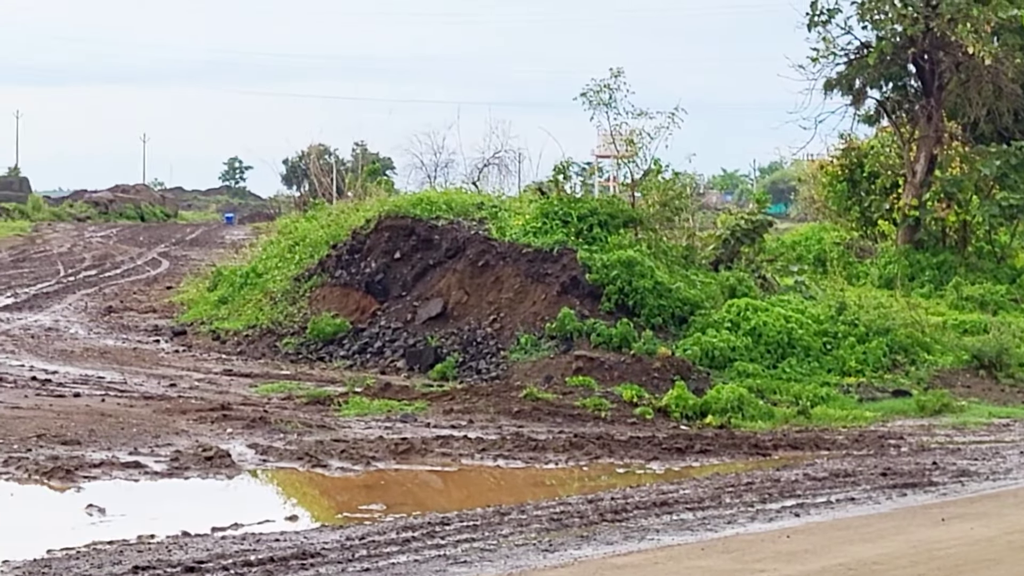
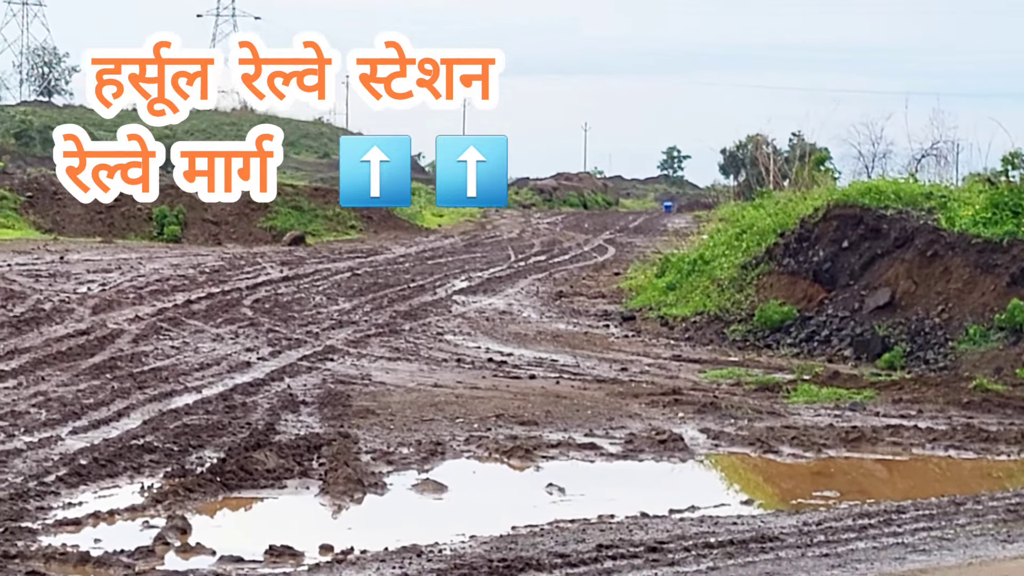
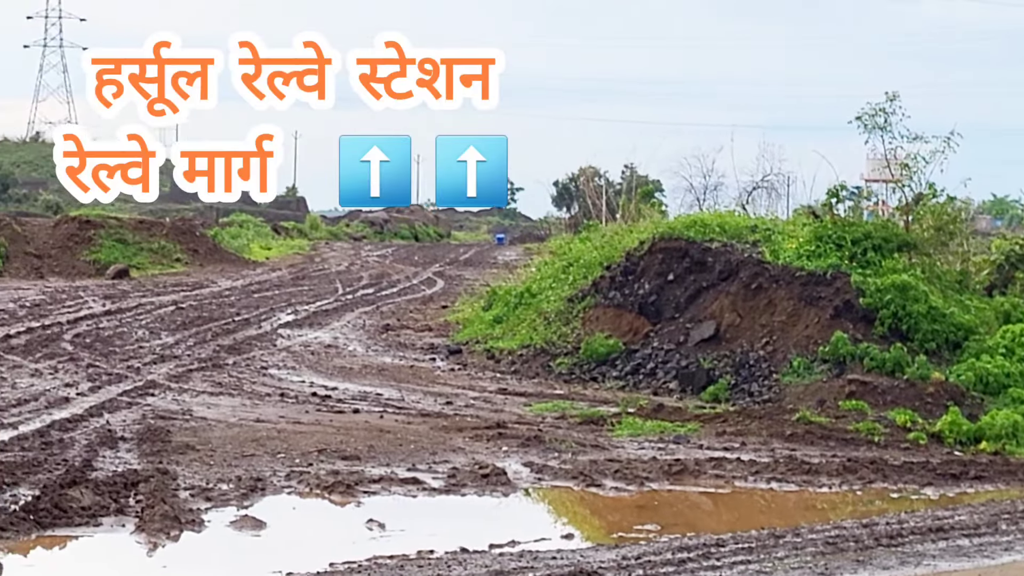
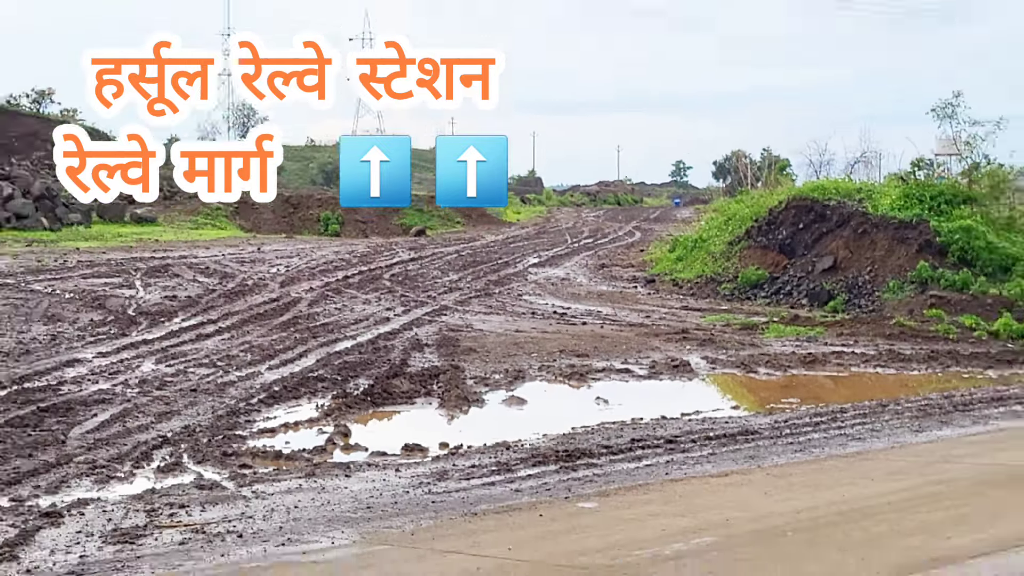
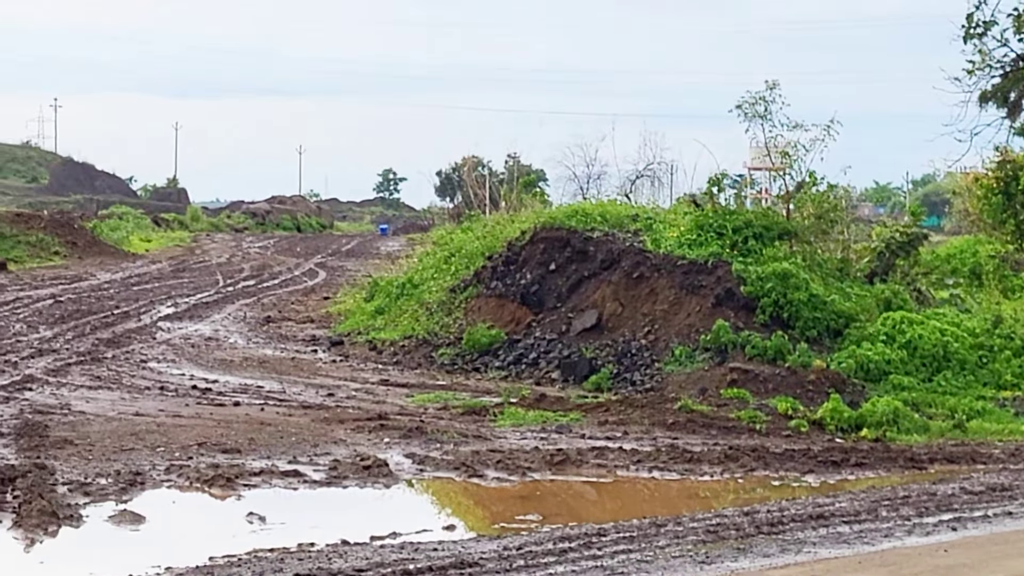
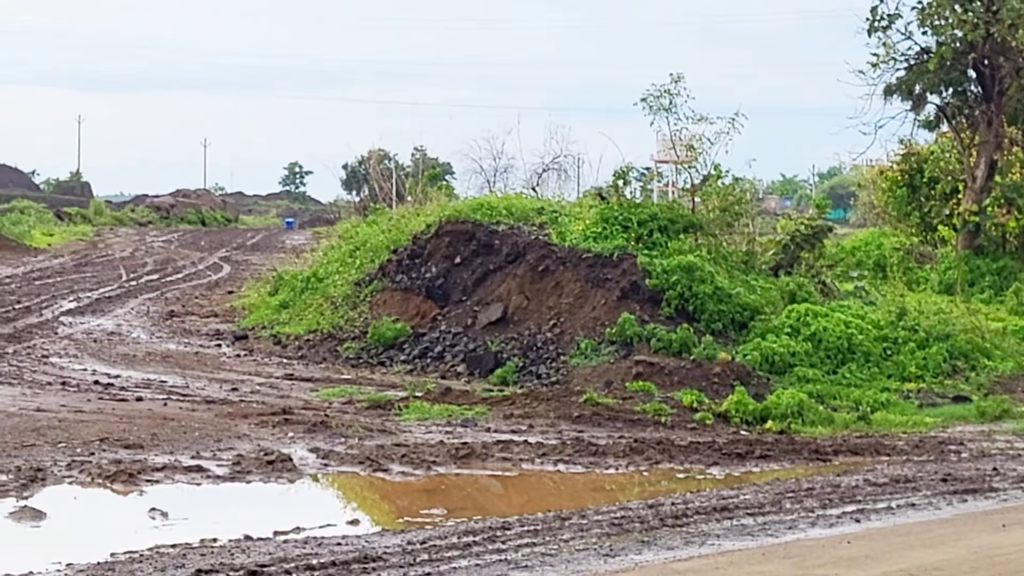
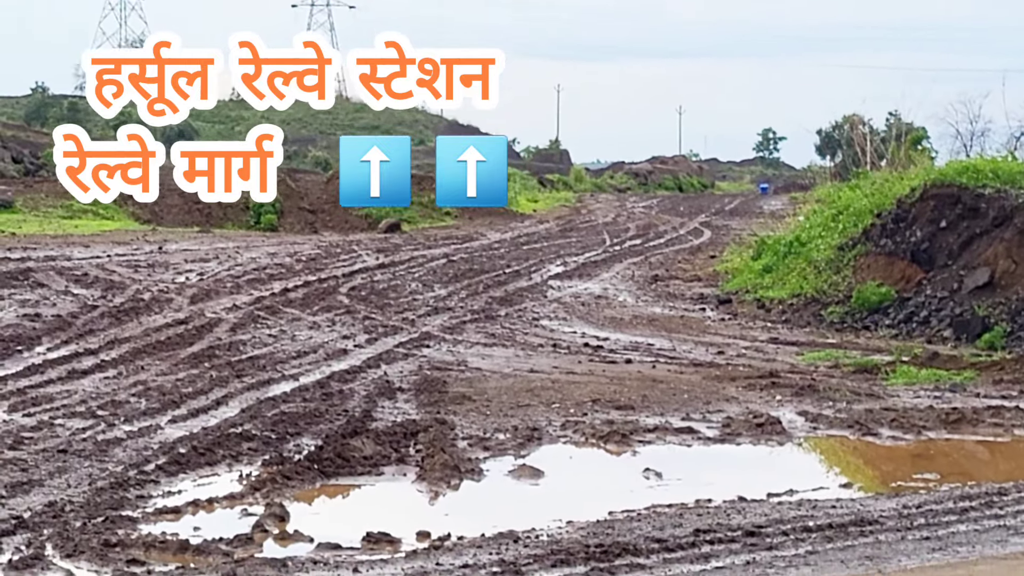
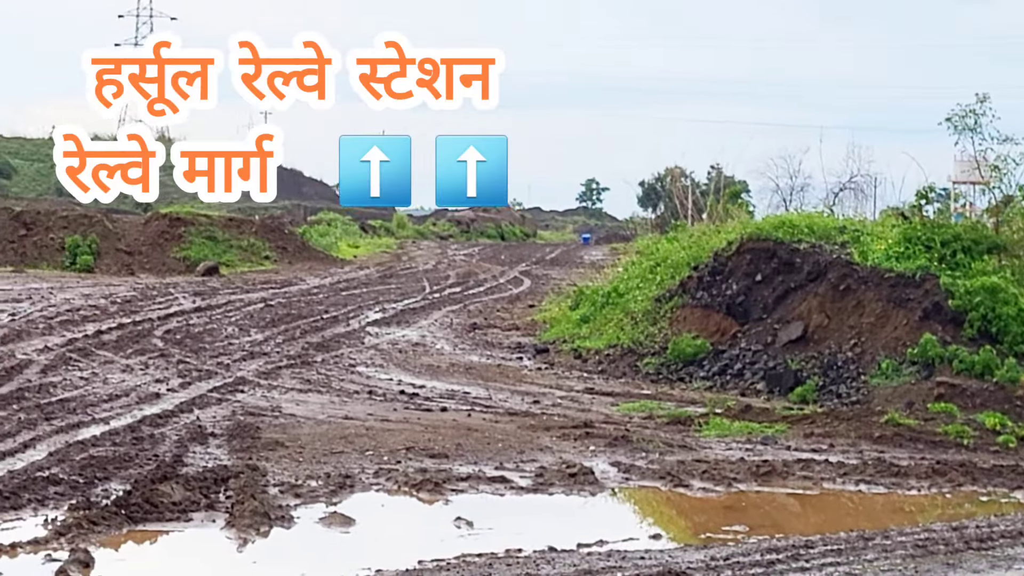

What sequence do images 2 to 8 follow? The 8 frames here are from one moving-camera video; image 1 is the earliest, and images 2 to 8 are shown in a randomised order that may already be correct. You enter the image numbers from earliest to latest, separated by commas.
6, 5, 3, 8, 2, 7, 4
